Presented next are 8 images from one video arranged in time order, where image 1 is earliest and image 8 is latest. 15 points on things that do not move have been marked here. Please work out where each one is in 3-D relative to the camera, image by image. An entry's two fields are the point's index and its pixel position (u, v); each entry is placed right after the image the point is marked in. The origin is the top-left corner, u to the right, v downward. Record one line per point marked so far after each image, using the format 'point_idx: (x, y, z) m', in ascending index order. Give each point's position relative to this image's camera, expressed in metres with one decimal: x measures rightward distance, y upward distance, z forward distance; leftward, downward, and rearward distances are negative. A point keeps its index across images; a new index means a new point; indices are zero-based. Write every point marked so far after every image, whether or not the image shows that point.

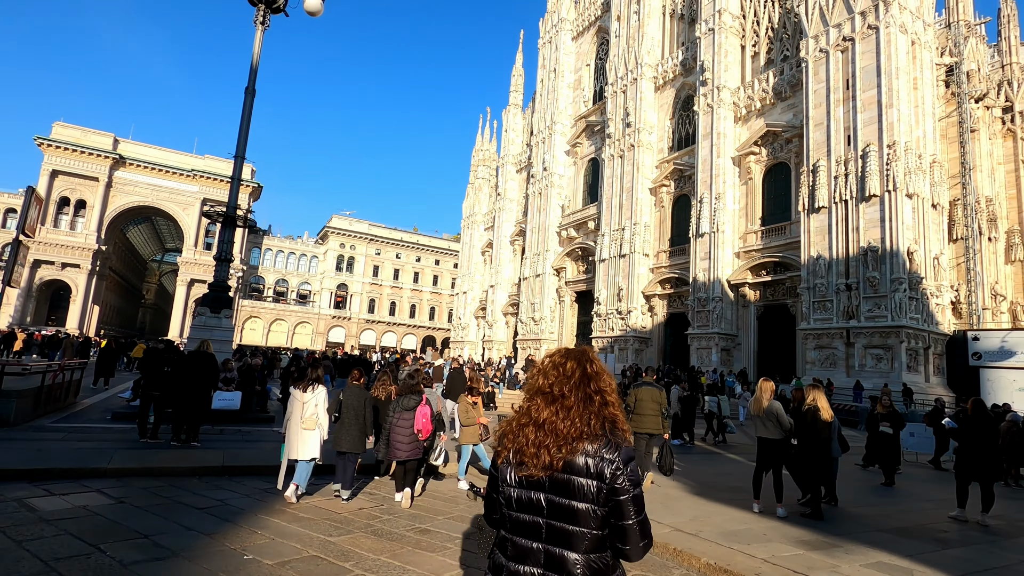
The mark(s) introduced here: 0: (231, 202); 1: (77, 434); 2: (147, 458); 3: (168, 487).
0: (-6.9, +2.1, +13.1) m
1: (-7.3, -2.4, +9.0) m
2: (-5.0, -2.3, +7.4) m
3: (-4.0, -2.4, +6.3) m
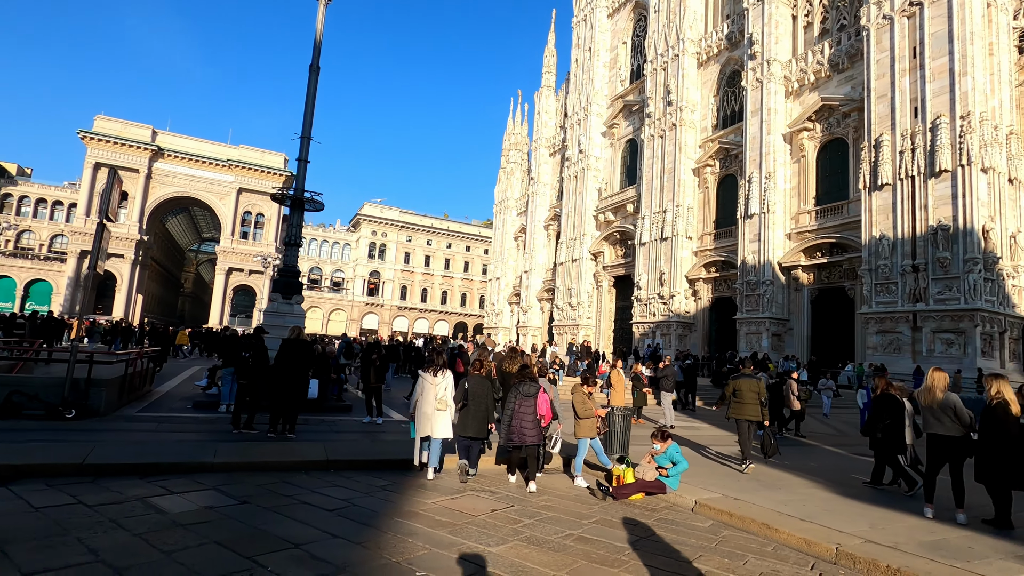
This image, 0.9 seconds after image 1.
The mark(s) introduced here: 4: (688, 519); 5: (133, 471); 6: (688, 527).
0: (-5.1, +2.5, +12.6) m
1: (-5.6, -2.2, +8.7) m
2: (-3.4, -2.1, +7.0) m
3: (-2.5, -2.2, +5.9) m
4: (+1.9, -2.5, +5.7) m
5: (-4.2, -2.0, +5.9) m
6: (+1.8, -2.4, +5.5) m
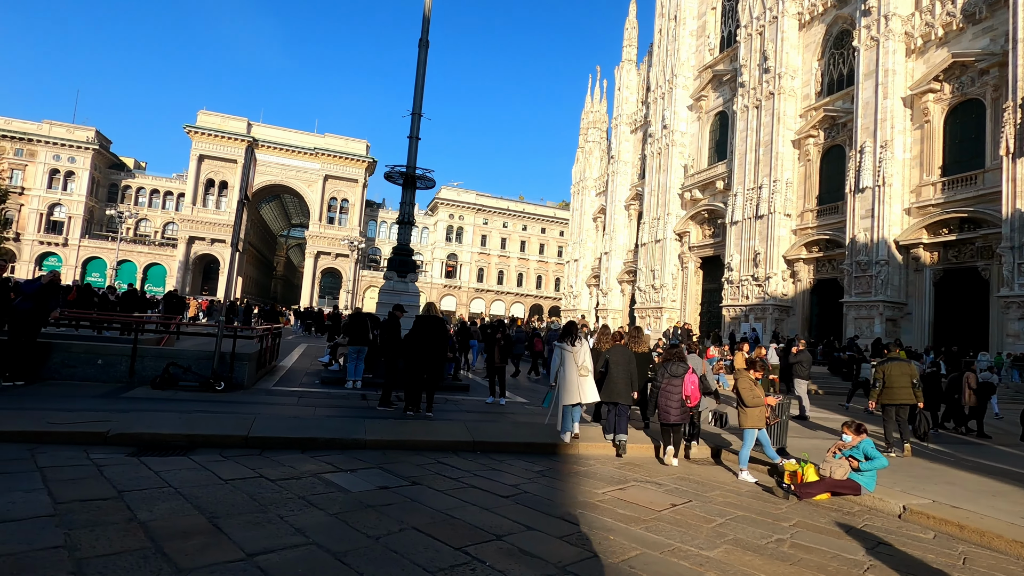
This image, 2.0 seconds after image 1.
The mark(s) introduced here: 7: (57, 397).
0: (-2.4, +3.0, +12.5) m
1: (-3.5, -1.8, +8.9) m
2: (-1.5, -1.8, +6.9) m
3: (-0.7, -1.9, +5.6) m
4: (+3.6, -2.2, +4.9) m
5: (-2.4, -1.7, +5.9) m
6: (+3.5, -2.2, +4.7) m
7: (-5.8, -1.4, +6.9) m
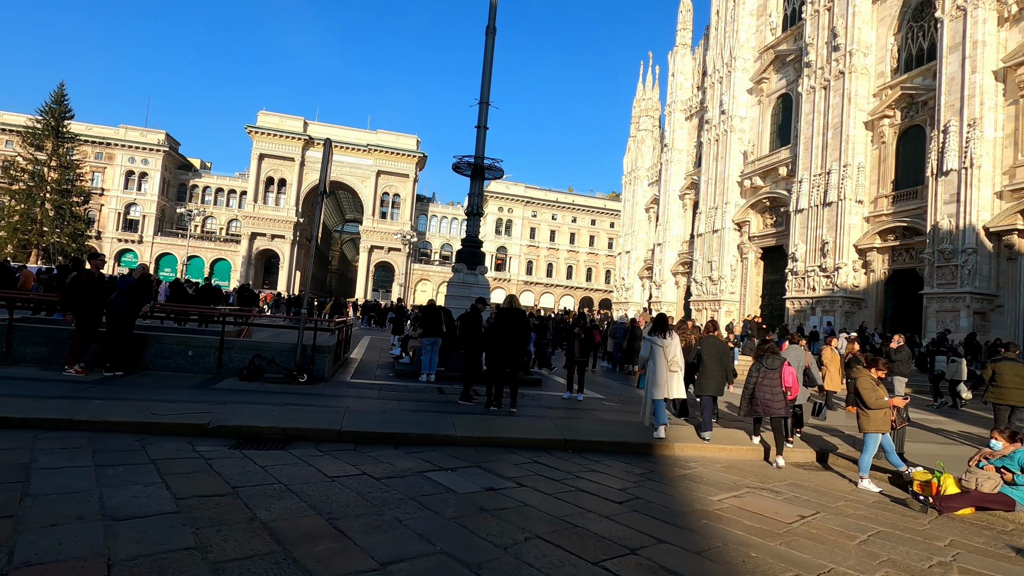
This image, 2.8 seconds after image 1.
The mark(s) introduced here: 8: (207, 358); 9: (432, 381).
0: (-0.8, +3.2, +12.3) m
1: (-2.2, -1.7, +8.8) m
2: (-0.3, -1.7, +6.7) m
3: (+0.3, -1.8, +5.4) m
4: (+4.5, -2.1, +4.3) m
5: (-1.3, -1.7, +5.8) m
6: (+4.4, -2.1, +4.0) m
7: (-4.7, -1.3, +7.0) m
8: (-4.8, -1.1, +8.4) m
9: (-1.5, -1.8, +10.0) m
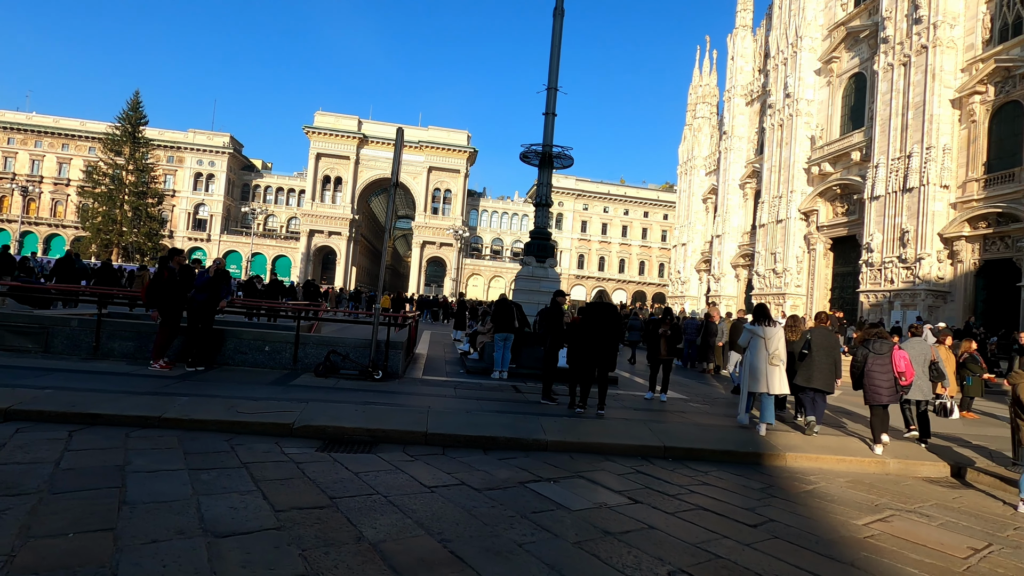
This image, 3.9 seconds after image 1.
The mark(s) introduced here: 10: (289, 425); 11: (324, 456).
0: (+0.8, +3.3, +11.8) m
1: (-0.9, -1.6, +8.5) m
2: (+0.7, -1.6, +6.2) m
3: (+1.3, -1.7, +4.8) m
4: (+5.4, -2.0, +3.4) m
5: (-0.4, -1.6, +5.4) m
6: (+5.2, -2.0, +3.2) m
7: (-3.6, -1.3, +7.0) m
8: (-3.6, -1.0, +8.4) m
9: (-0.2, -1.6, +9.7) m
10: (-2.2, -1.3, +5.2) m
11: (-1.6, -1.5, +4.6) m
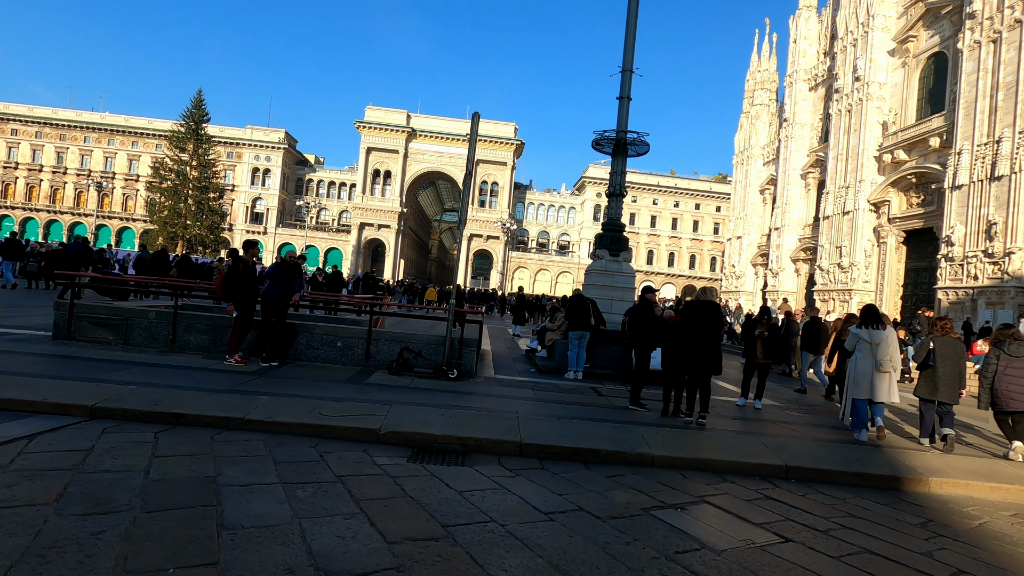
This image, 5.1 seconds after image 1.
0: (+2.3, +3.4, +11.1) m
1: (+0.3, -1.5, +8.0) m
2: (+1.7, -1.6, +5.6) m
3: (+2.2, -1.7, +4.2) m
4: (+6.1, -2.1, +2.4) m
5: (+0.6, -1.6, +4.9) m
6: (+6.0, -2.1, +2.2) m
7: (-2.5, -1.2, +6.7) m
8: (-2.4, -0.9, +8.1) m
9: (+1.1, -1.6, +9.1) m
10: (-1.2, -1.3, +4.8) m
11: (-0.7, -1.4, +4.2) m
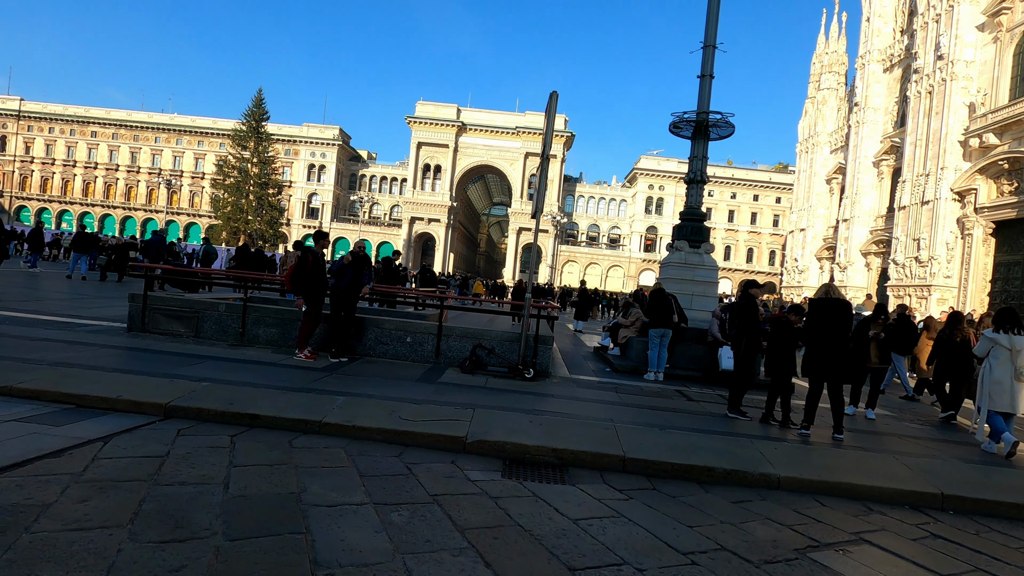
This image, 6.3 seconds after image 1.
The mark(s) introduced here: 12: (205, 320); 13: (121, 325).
0: (+3.7, +3.5, +10.3) m
1: (+1.4, -1.4, +7.4) m
2: (+2.6, -1.5, +4.8) m
3: (+2.9, -1.7, +3.4) m
4: (+6.7, -2.1, +1.3) m
5: (+1.4, -1.5, +4.3) m
6: (+6.5, -2.1, +1.1) m
7: (-1.5, -1.1, +6.3) m
8: (-1.3, -0.8, +7.7) m
9: (+2.3, -1.5, +8.4) m
10: (-0.4, -1.2, +4.3) m
11: (0.0, -1.4, +3.7) m
12: (-4.5, -0.5, +7.9) m
13: (-6.2, -0.6, +8.4) m
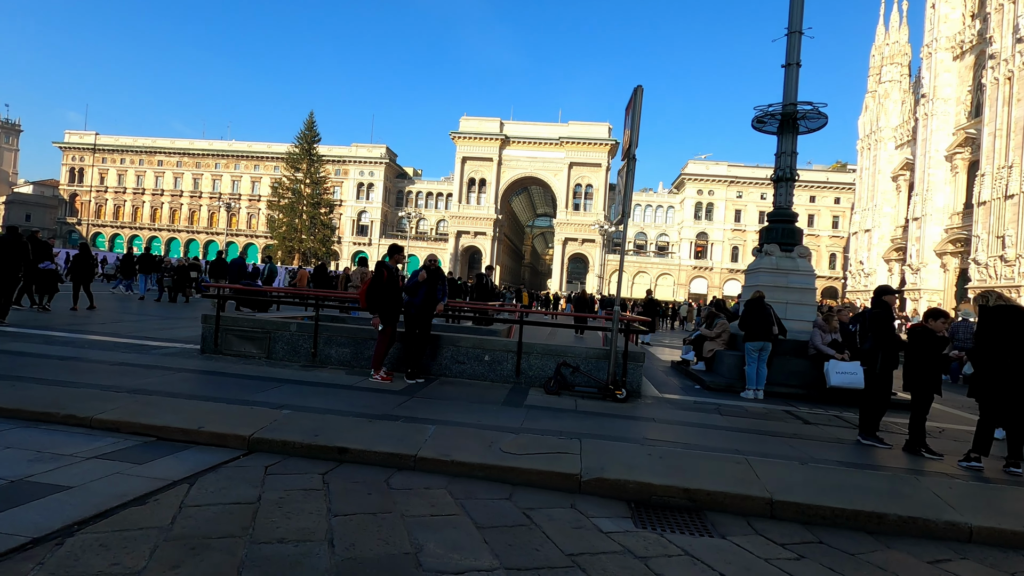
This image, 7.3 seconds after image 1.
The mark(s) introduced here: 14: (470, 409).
0: (+4.9, +3.4, +9.4) m
1: (+2.5, -1.6, +6.6) m
2: (+3.5, -1.6, +4.0) m
3: (+3.7, -1.7, +2.6) m
4: (+7.3, -2.0, +0.1) m
5: (+2.3, -1.6, +3.5) m
6: (+7.1, -1.9, 0.0) m
7: (-0.5, -1.3, +5.8) m
8: (-0.1, -1.0, +7.2) m
9: (+3.5, -1.6, +7.6) m
10: (+0.5, -1.3, +3.8) m
11: (+0.9, -1.5, +3.0) m
12: (-3.4, -0.8, +7.6) m
13: (-5.0, -0.9, +8.3) m
14: (-0.4, -1.3, +5.6) m
